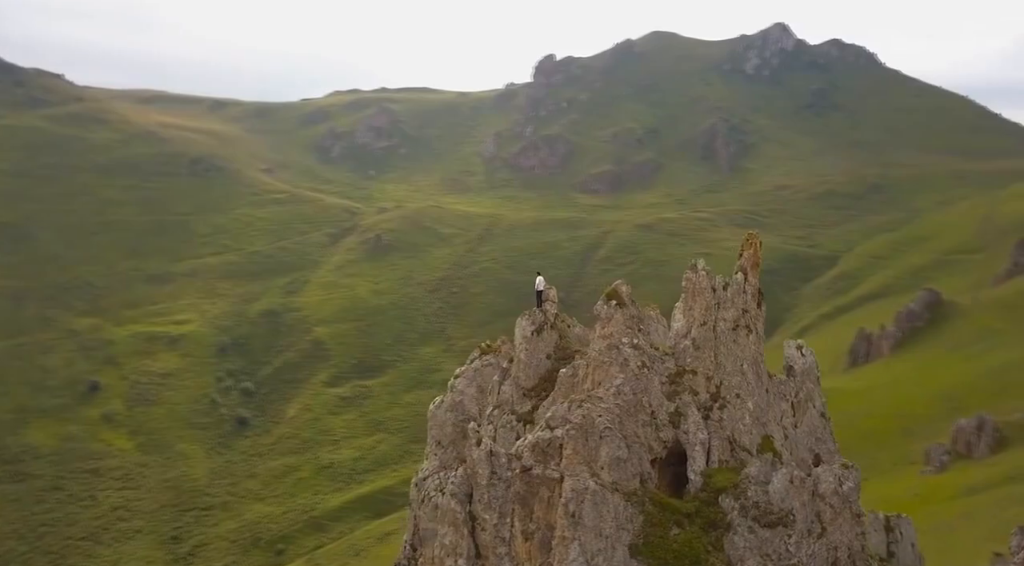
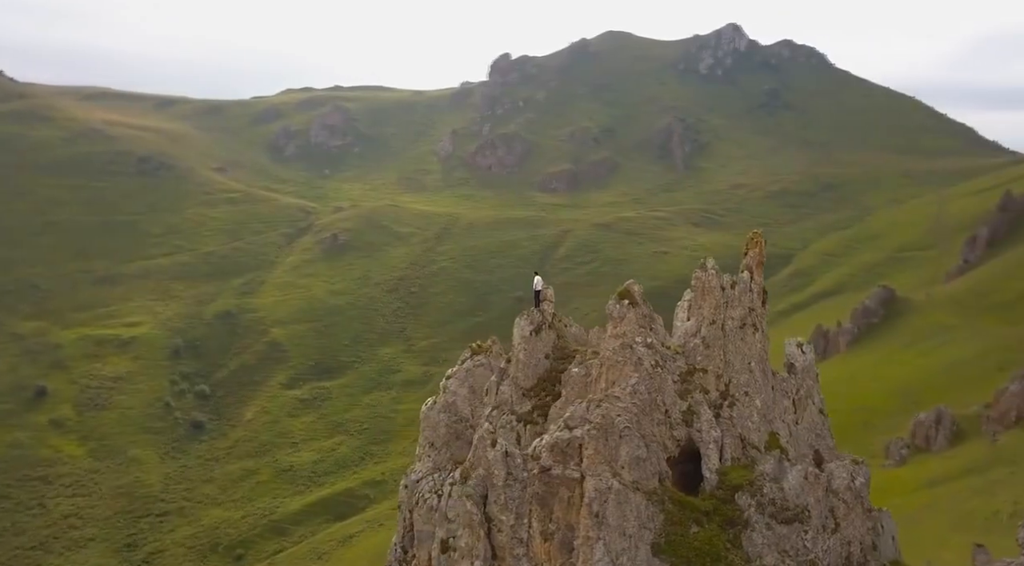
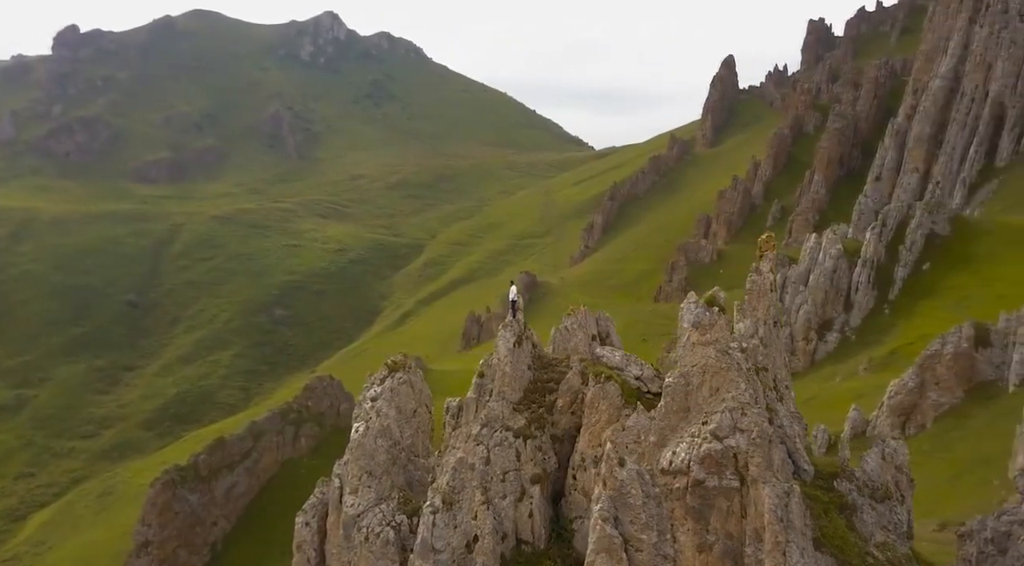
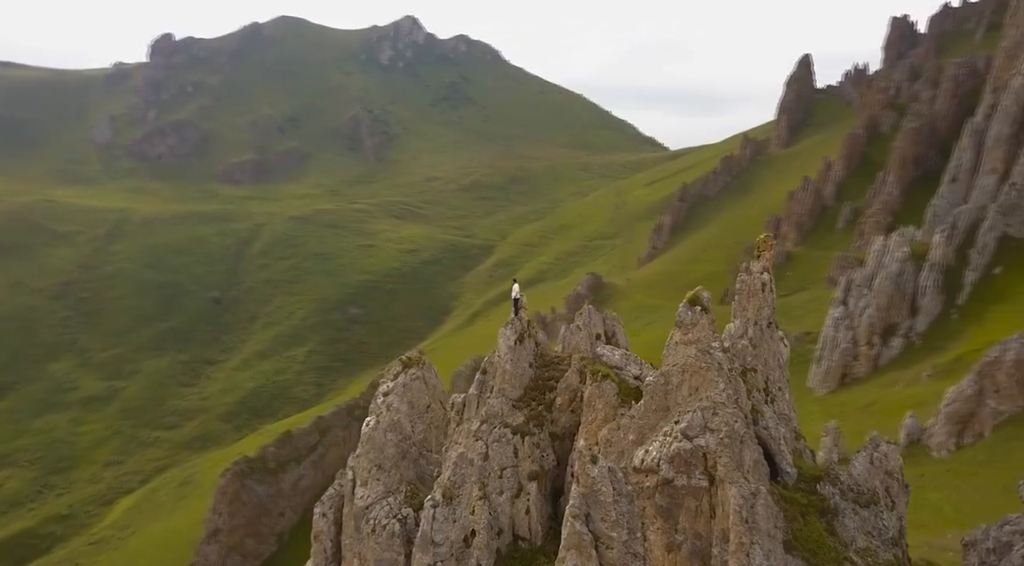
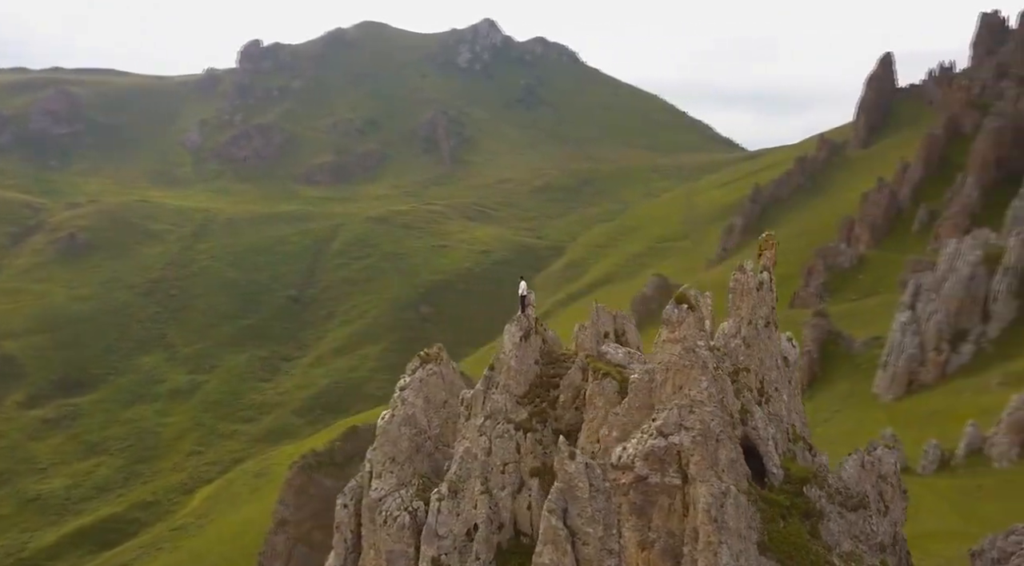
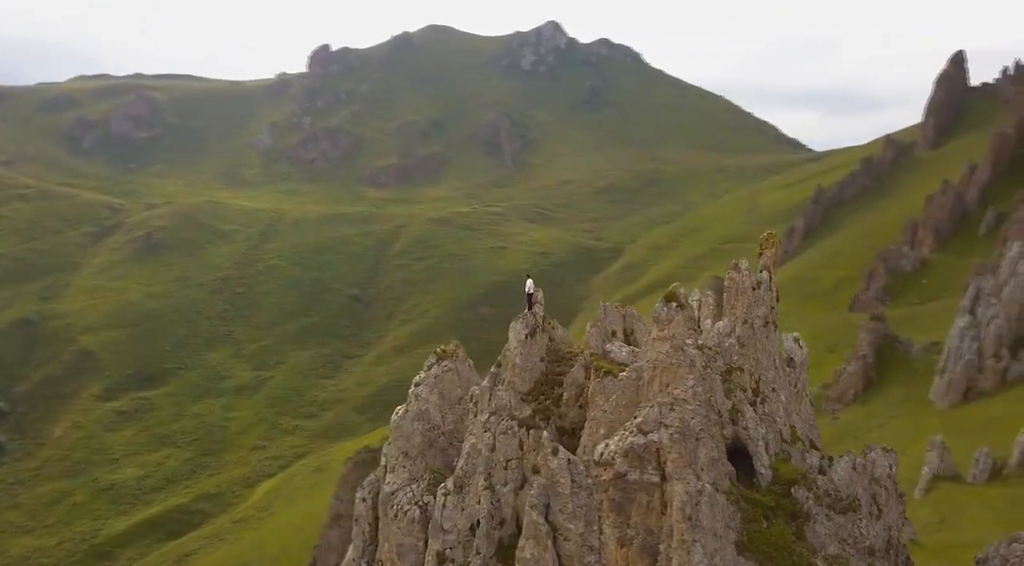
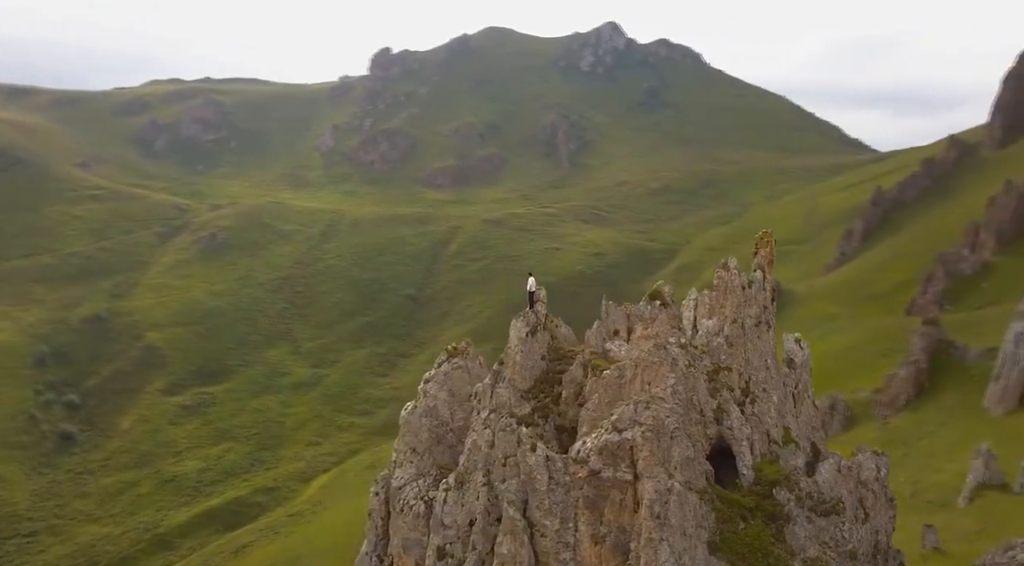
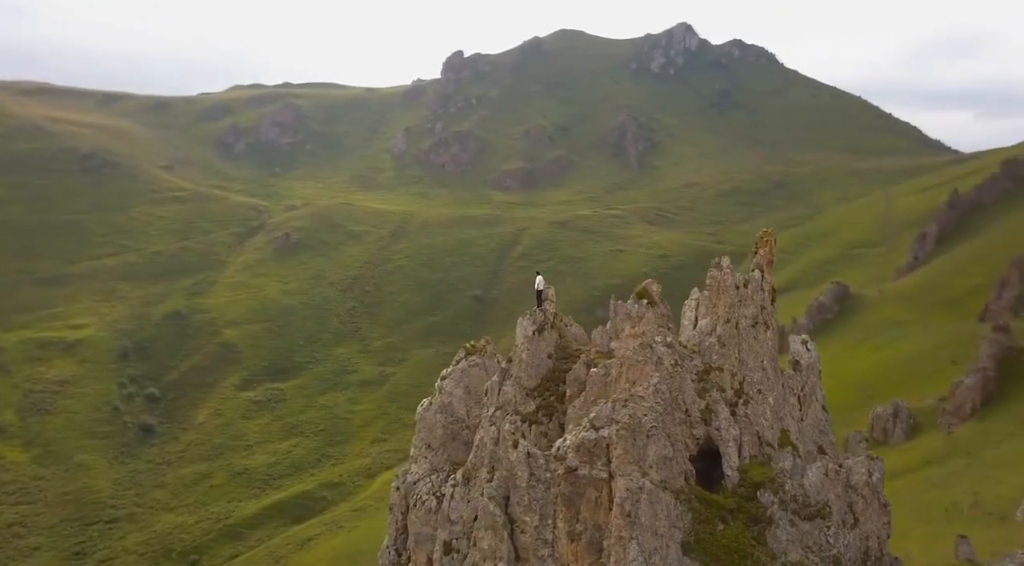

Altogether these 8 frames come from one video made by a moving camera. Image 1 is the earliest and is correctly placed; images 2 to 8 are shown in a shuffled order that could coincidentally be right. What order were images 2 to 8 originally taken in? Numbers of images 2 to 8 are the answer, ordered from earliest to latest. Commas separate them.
2, 8, 7, 6, 5, 4, 3
